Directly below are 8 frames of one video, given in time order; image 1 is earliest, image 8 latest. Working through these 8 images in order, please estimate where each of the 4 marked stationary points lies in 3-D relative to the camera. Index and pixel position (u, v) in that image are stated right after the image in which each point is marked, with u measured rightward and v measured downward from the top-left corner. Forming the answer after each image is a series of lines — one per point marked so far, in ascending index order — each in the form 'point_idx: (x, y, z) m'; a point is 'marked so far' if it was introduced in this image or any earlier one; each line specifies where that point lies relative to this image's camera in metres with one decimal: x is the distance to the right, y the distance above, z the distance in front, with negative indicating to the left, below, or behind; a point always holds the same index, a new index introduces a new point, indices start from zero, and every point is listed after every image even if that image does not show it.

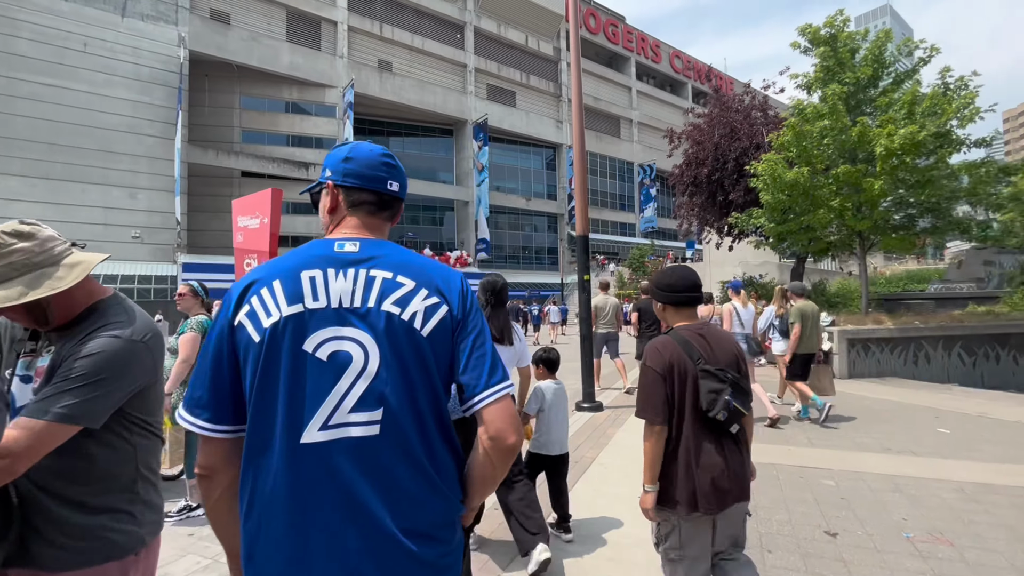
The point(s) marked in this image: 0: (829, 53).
0: (+6.4, +4.8, +9.6) m
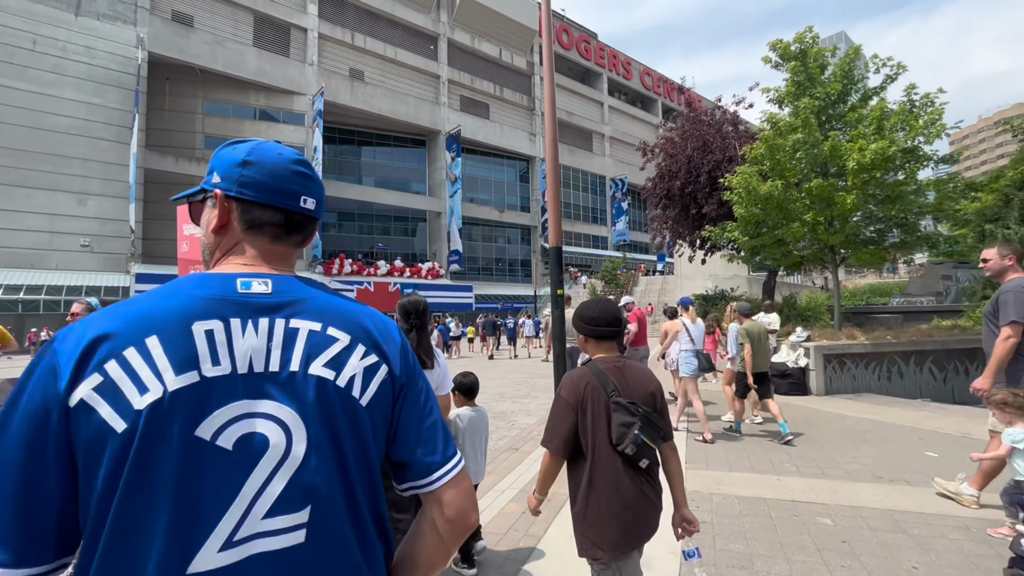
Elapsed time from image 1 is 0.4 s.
0: (+5.9, +4.5, +9.7) m
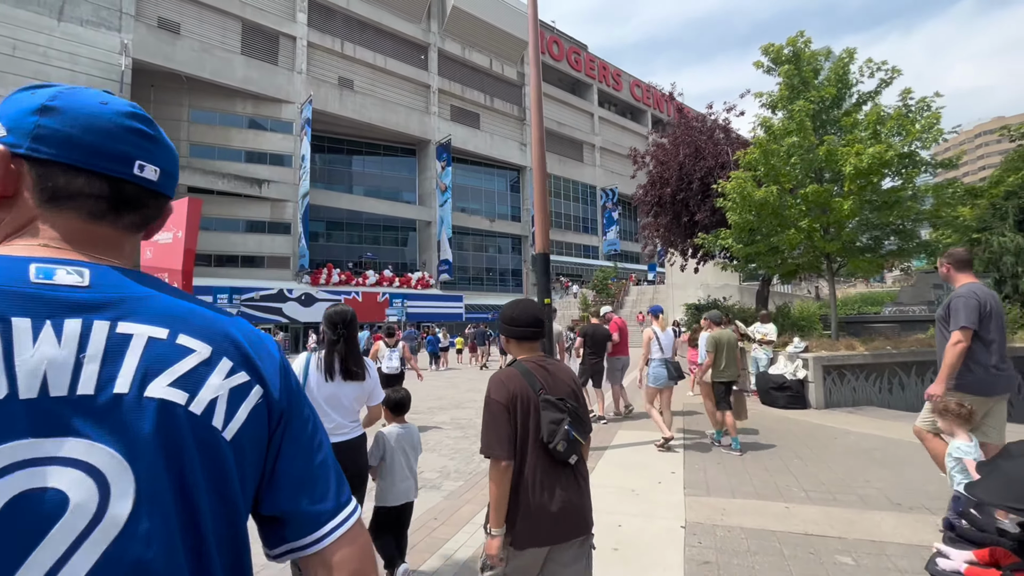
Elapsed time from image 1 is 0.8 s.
0: (+5.6, +4.3, +9.4) m
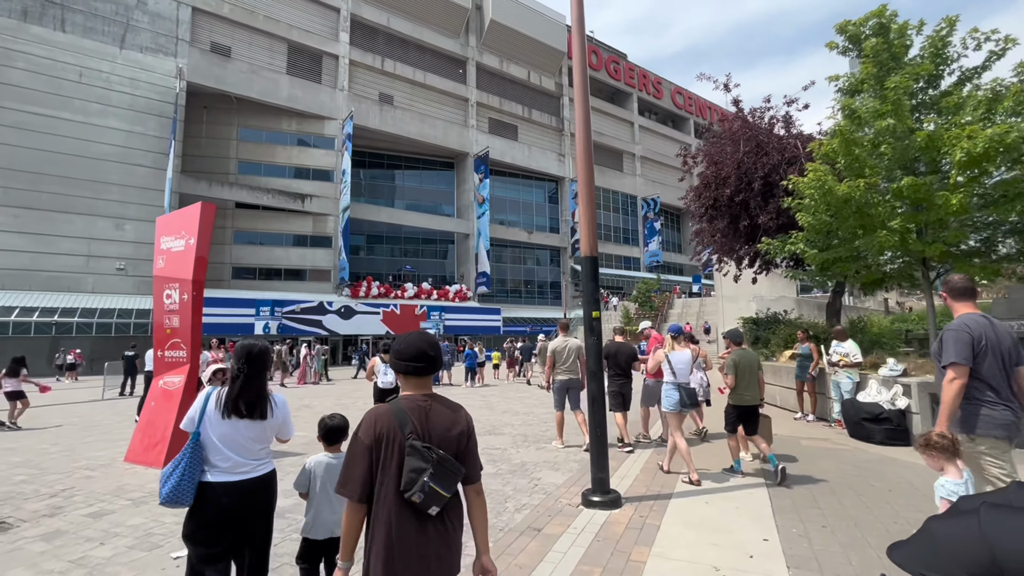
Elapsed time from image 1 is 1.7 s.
0: (+6.3, +4.1, +8.1) m
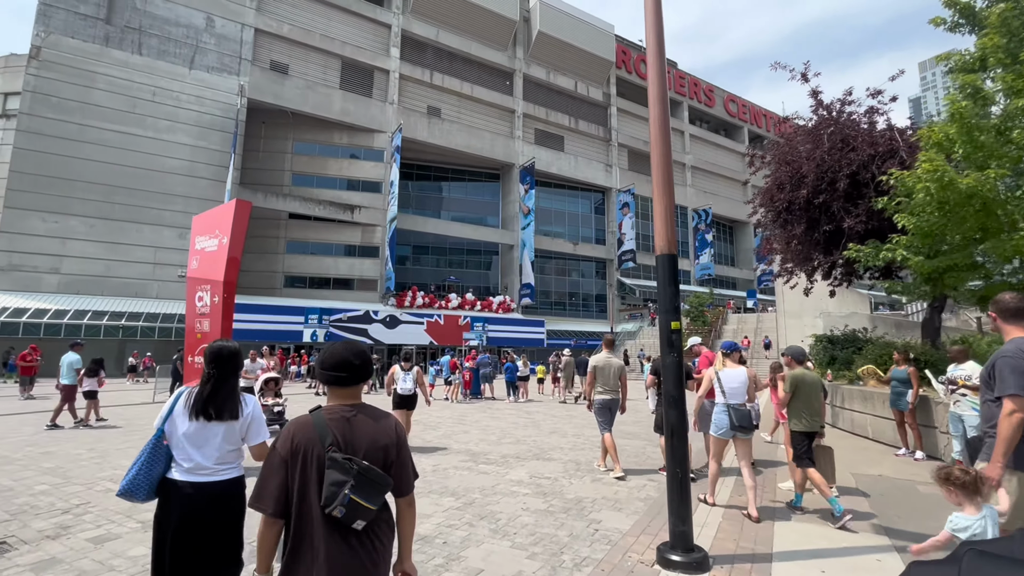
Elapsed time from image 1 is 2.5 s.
0: (+7.1, +3.9, +6.9) m
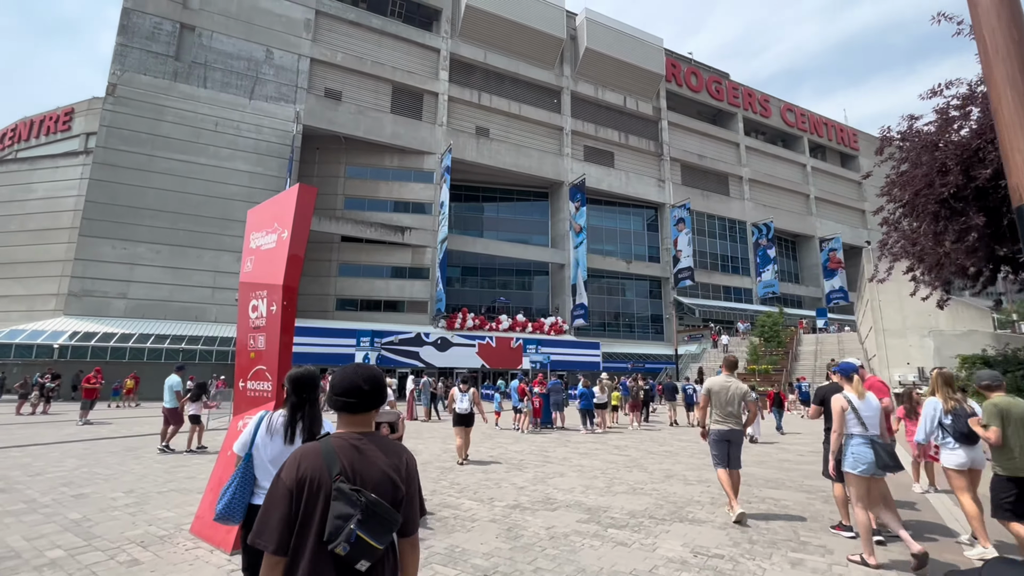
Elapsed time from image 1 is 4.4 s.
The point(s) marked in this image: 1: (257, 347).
0: (+8.5, +4.0, +4.8) m
1: (-2.7, -0.6, +5.1) m
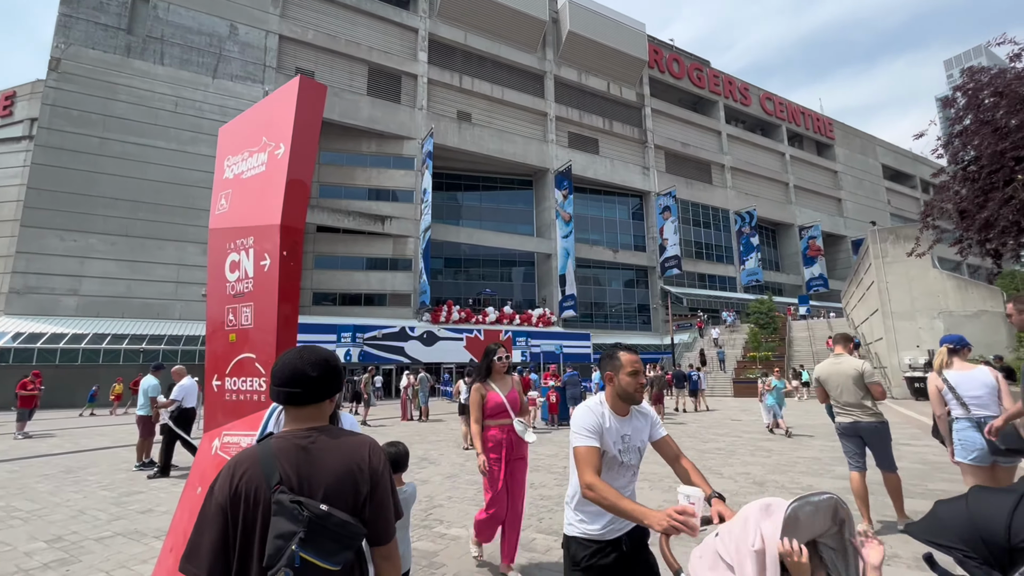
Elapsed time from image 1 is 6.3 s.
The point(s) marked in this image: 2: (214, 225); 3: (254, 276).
0: (+9.2, +4.5, +3.6) m
1: (-1.9, -0.3, +3.3) m
2: (-2.3, +0.4, +3.6) m
3: (-1.7, +0.1, +3.2) m
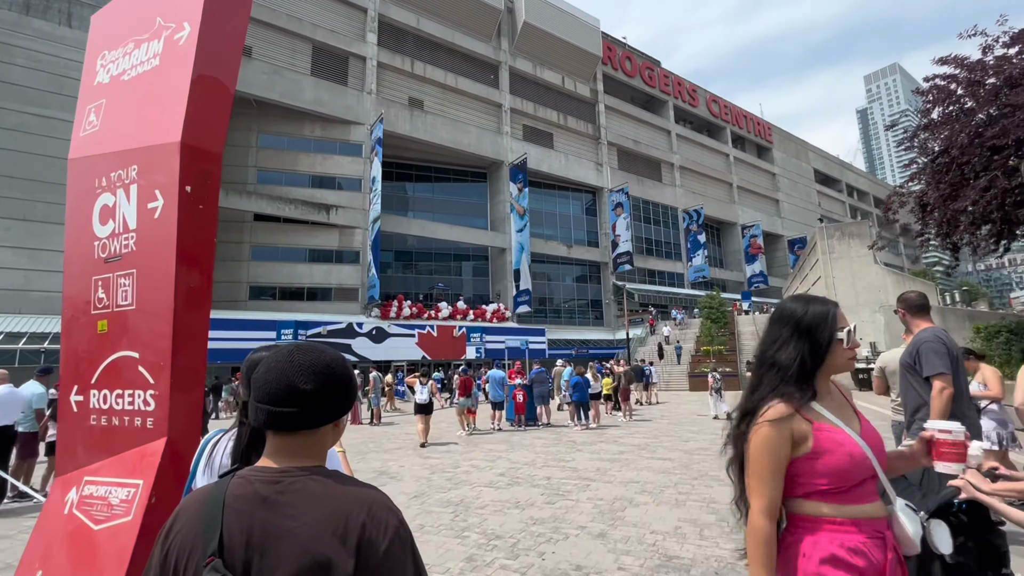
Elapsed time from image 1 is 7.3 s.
0: (+9.3, +4.6, +3.5) m
1: (-1.7, -0.1, +2.1) m
2: (-2.2, +0.6, +2.4) m
3: (-1.6, +0.2, +2.0) m
